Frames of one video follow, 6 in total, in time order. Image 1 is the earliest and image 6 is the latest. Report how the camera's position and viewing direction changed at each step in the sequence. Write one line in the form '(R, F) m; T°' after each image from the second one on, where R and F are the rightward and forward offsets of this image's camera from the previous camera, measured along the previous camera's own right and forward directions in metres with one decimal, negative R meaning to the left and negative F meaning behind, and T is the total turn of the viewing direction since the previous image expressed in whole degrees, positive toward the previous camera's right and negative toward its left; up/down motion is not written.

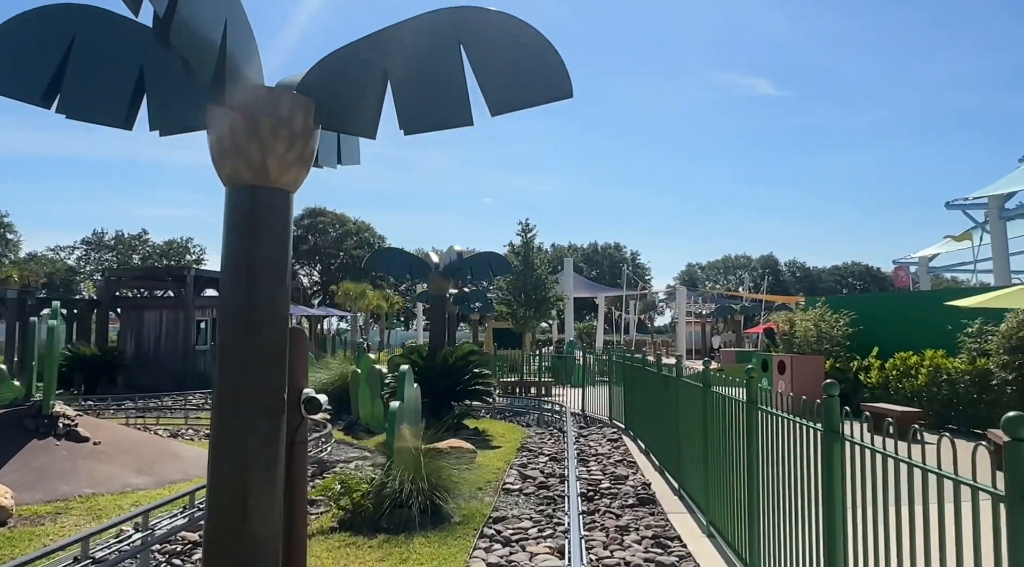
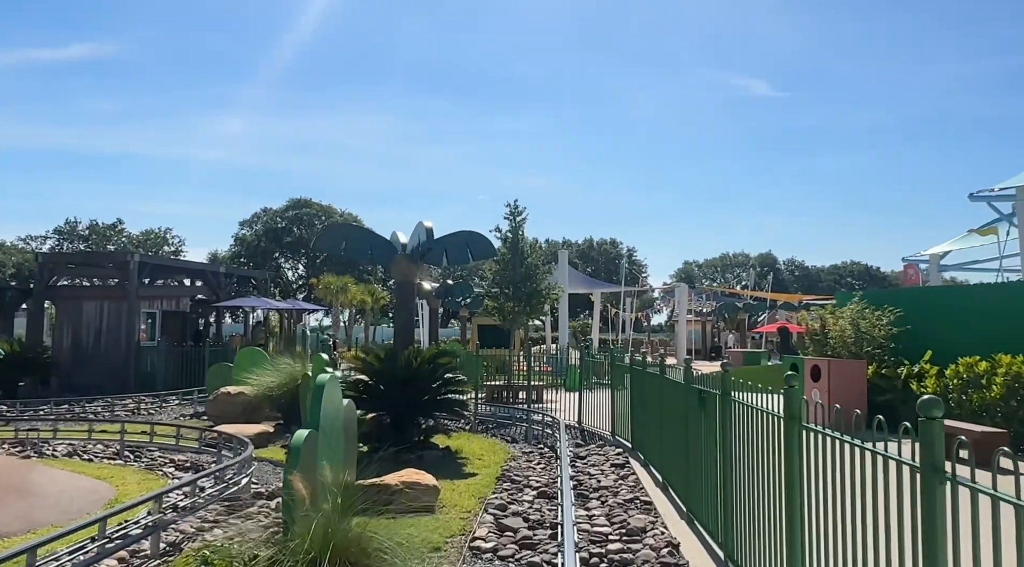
(+0.2, +2.8) m; 0°
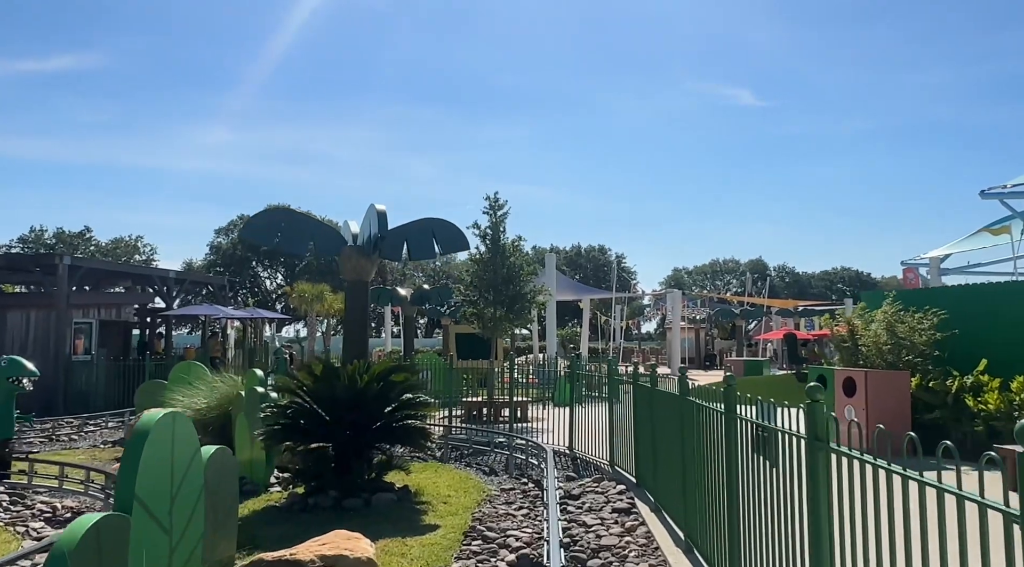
(+0.2, +2.3) m; +1°
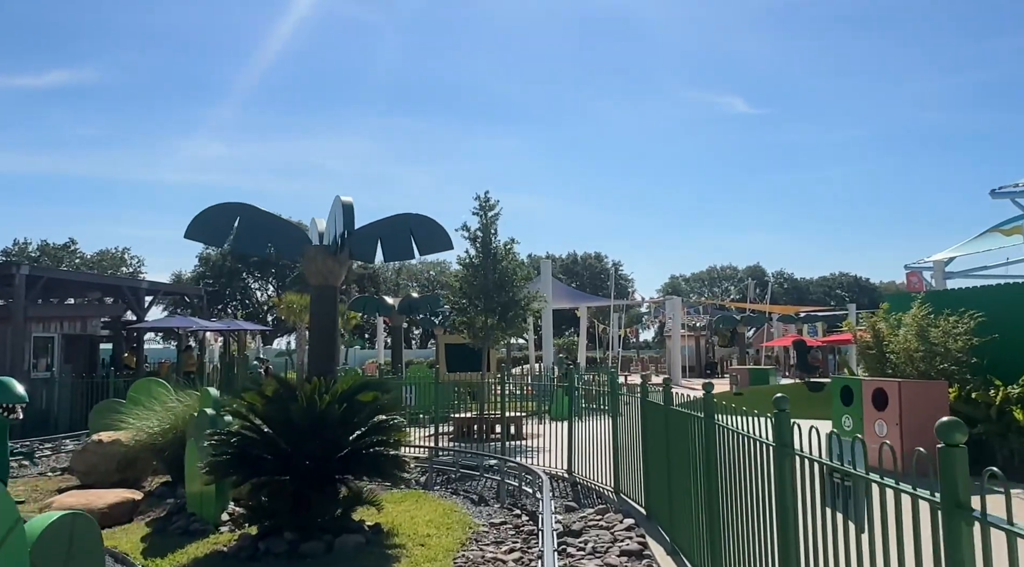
(+0.1, +1.3) m; 0°
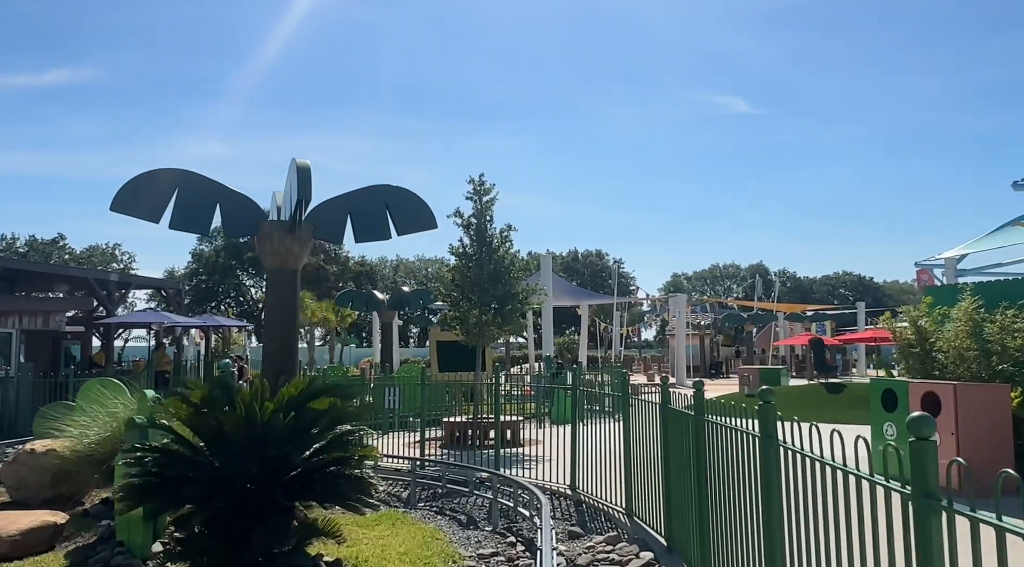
(+0.1, +1.5) m; 0°
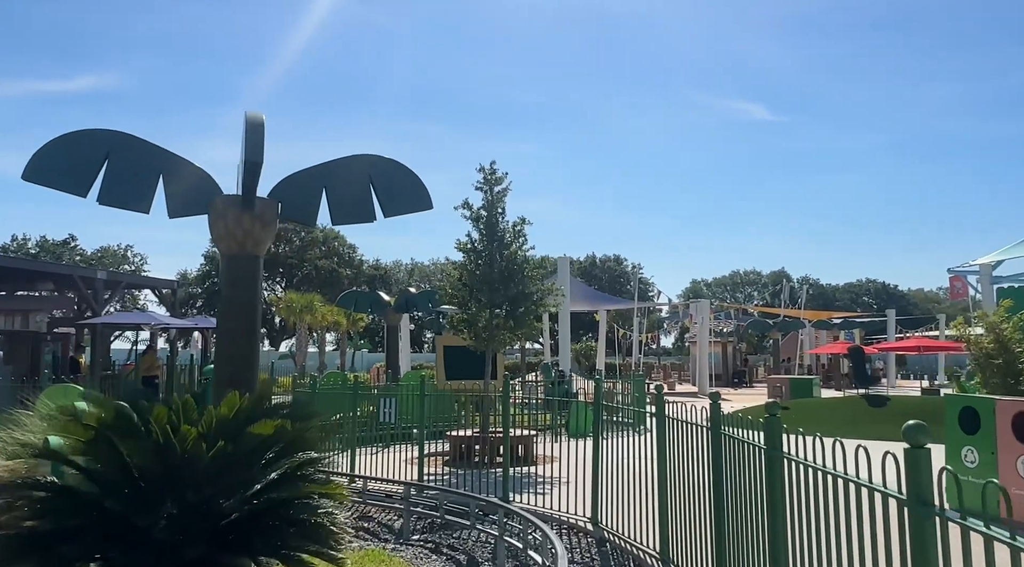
(+0.1, +1.5) m; -1°
